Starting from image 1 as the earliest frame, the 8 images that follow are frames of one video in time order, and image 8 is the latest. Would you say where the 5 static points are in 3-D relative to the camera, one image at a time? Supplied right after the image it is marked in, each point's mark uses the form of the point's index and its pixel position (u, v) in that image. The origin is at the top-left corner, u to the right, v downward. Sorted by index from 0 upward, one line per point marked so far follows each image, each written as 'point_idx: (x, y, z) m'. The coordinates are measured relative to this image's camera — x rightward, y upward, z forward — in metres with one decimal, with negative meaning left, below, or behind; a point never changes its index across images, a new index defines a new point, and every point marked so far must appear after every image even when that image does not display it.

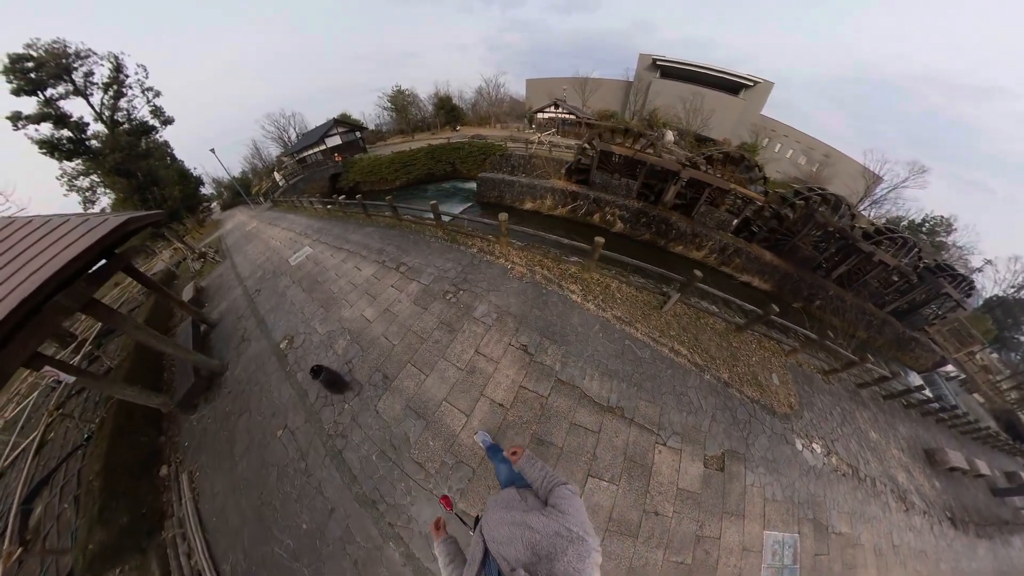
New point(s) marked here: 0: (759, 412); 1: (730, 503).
0: (+26.3, -12.6, +6.4) m
1: (+16.3, -15.3, +4.6) m
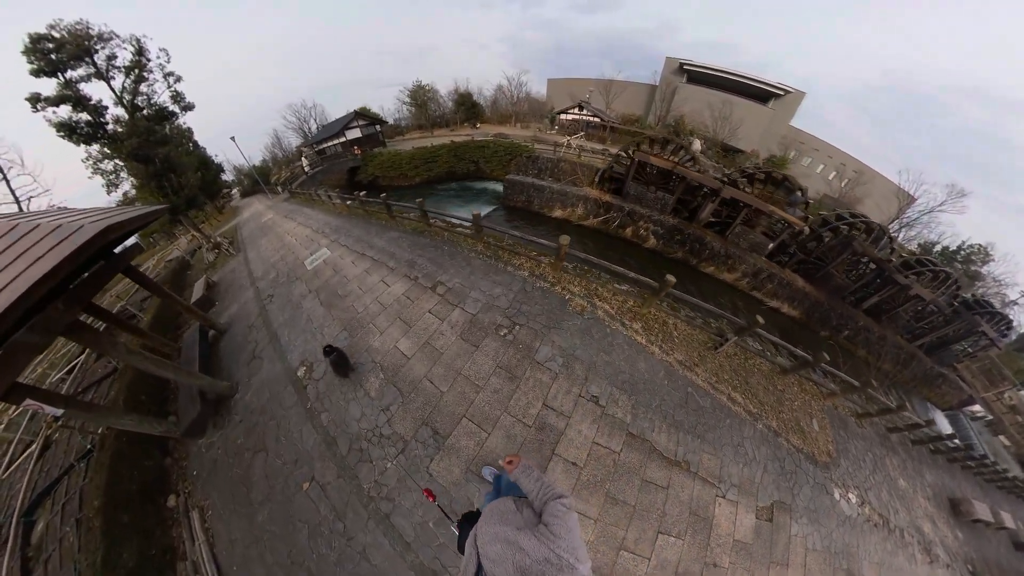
0: (+26.7, -15.3, +5.8) m
1: (+16.5, -17.3, +4.1) m
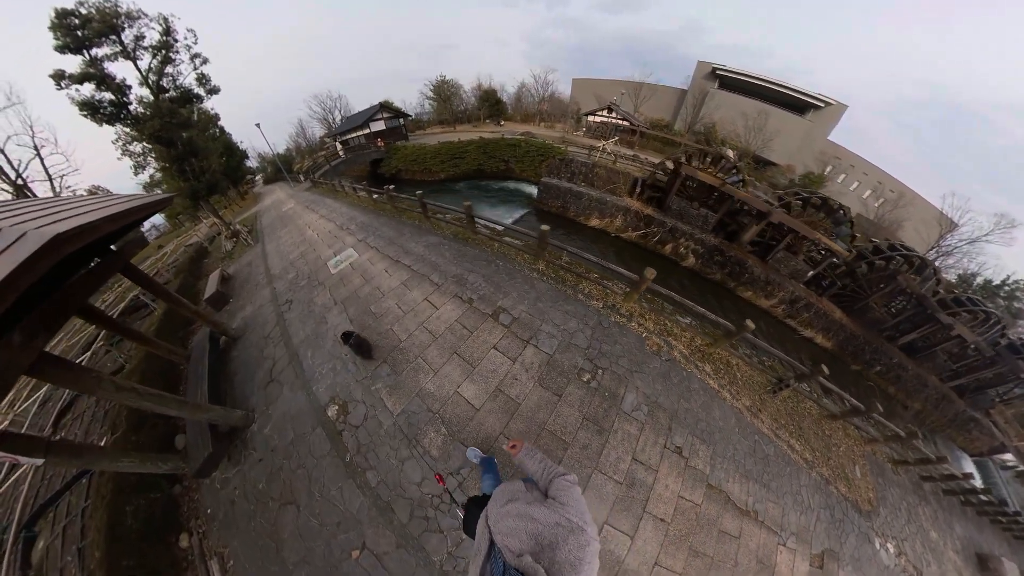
0: (+27.0, -18.0, +5.1) m
1: (+16.7, -19.2, +3.5) m
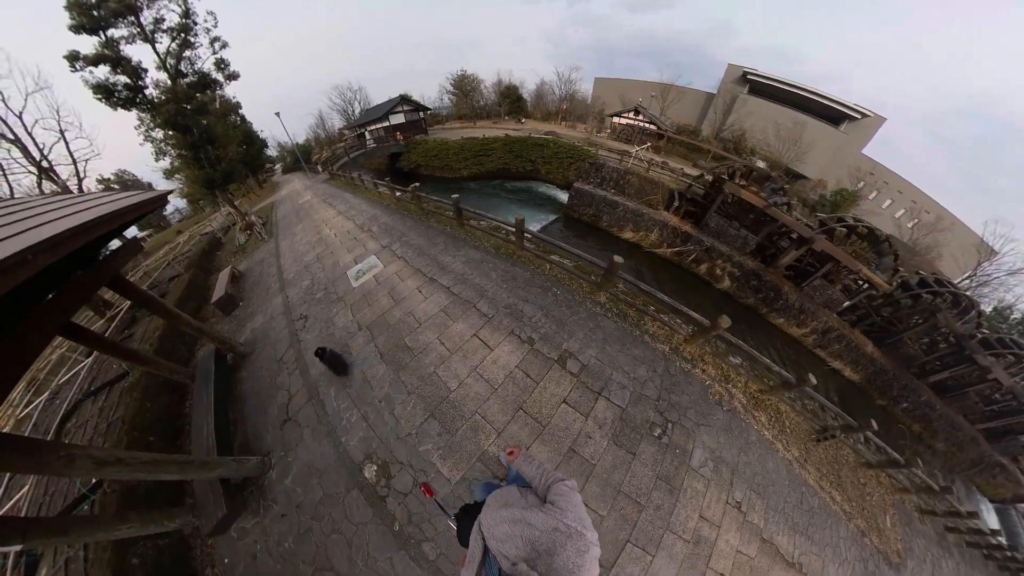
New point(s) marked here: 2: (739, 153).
0: (+27.0, -20.5, +4.6) m
1: (+16.6, -21.1, +3.1) m
2: (+53.1, +31.7, +14.8) m
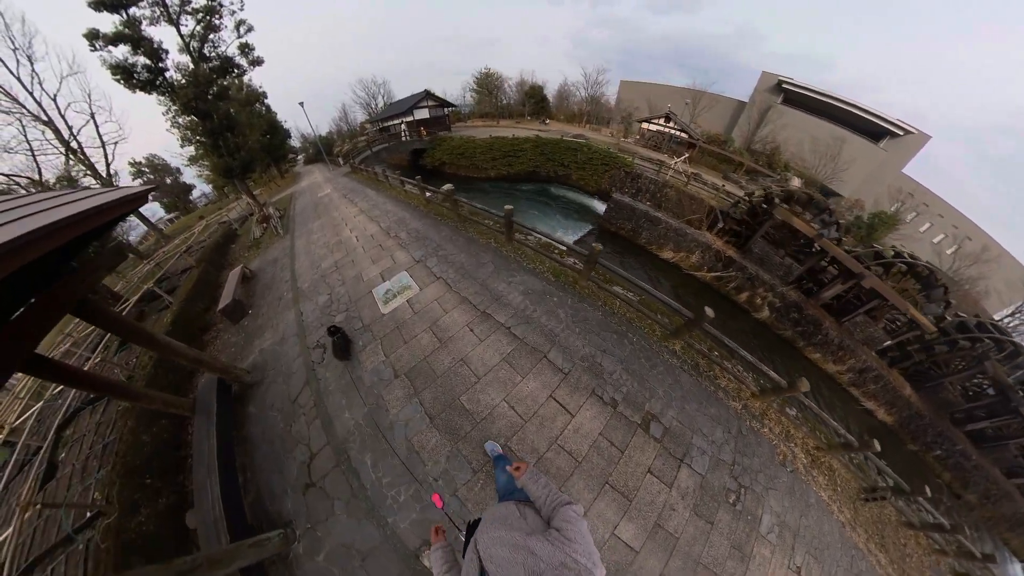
0: (+26.8, -23.3, +3.9) m
1: (+16.4, -23.0, +2.5) m
2: (+56.7, +26.9, +13.9) m
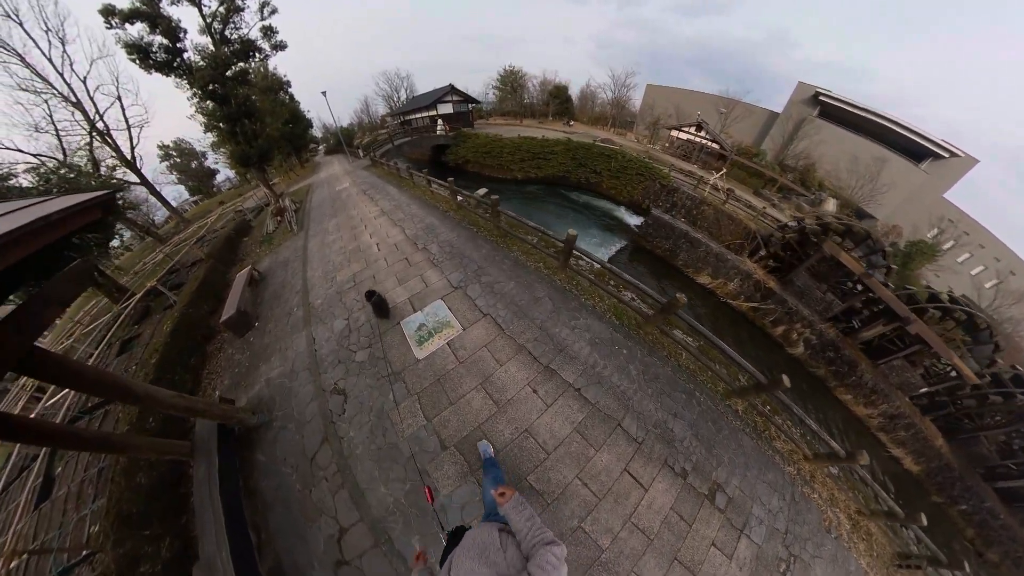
0: (+26.0, -26.1, +3.4) m
1: (+15.7, -25.0, +2.2) m
2: (+59.8, +21.7, +13.1) m
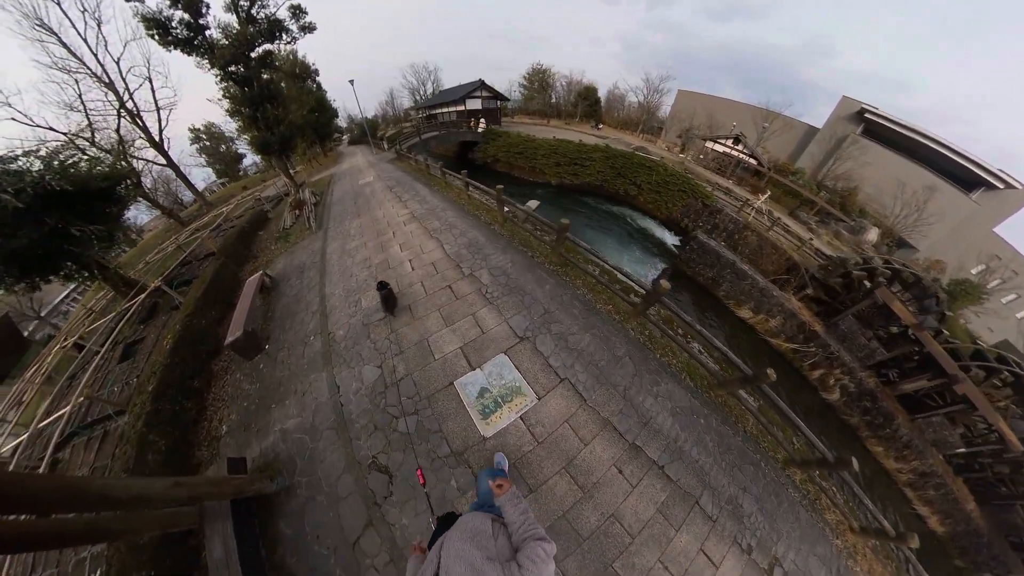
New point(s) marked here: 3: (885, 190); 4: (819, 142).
0: (+24.9, -28.9, +3.0) m
1: (+14.7, -27.0, +1.8) m
2: (+62.8, +15.7, +12.1) m
3: (+92.7, +26.1, +16.7) m
4: (+90.0, +44.7, +18.9) m
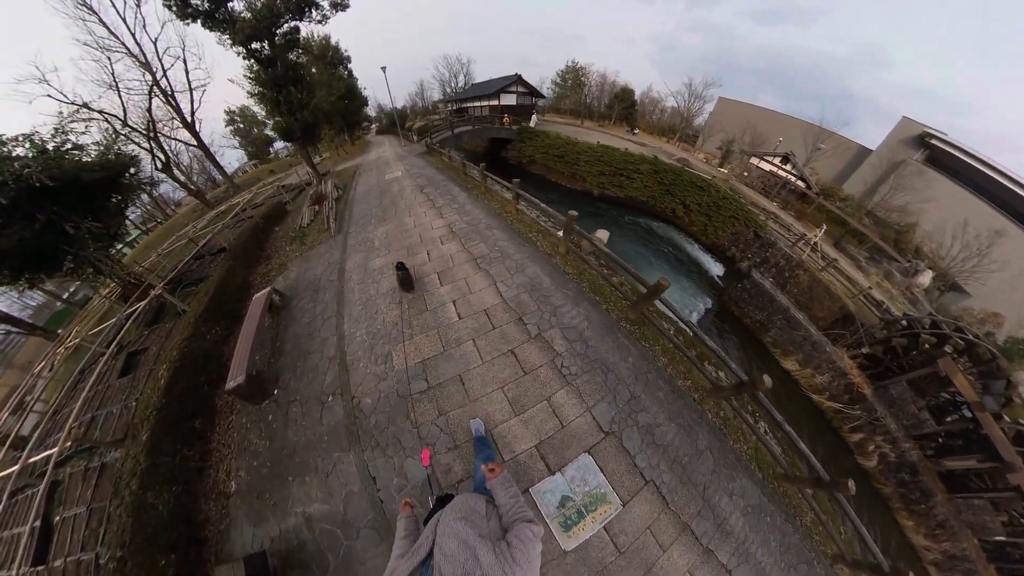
0: (+23.1, -32.2, +2.7) m
1: (+13.1, -29.2, +1.6) m
2: (+65.5, +8.4, +11.0) m
3: (+96.3, +15.7, +15.1) m
4: (+95.6, +34.4, +17.2) m
